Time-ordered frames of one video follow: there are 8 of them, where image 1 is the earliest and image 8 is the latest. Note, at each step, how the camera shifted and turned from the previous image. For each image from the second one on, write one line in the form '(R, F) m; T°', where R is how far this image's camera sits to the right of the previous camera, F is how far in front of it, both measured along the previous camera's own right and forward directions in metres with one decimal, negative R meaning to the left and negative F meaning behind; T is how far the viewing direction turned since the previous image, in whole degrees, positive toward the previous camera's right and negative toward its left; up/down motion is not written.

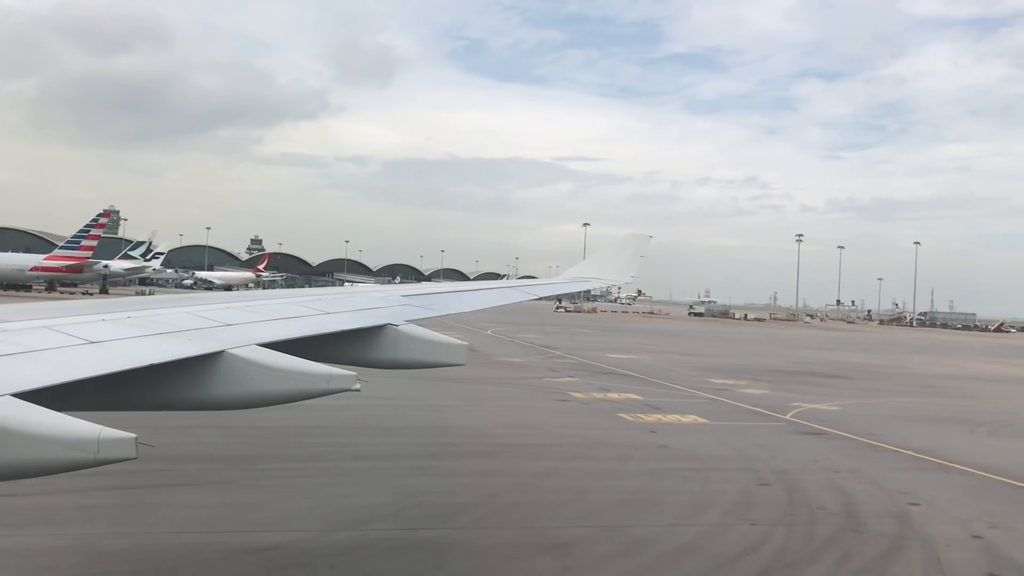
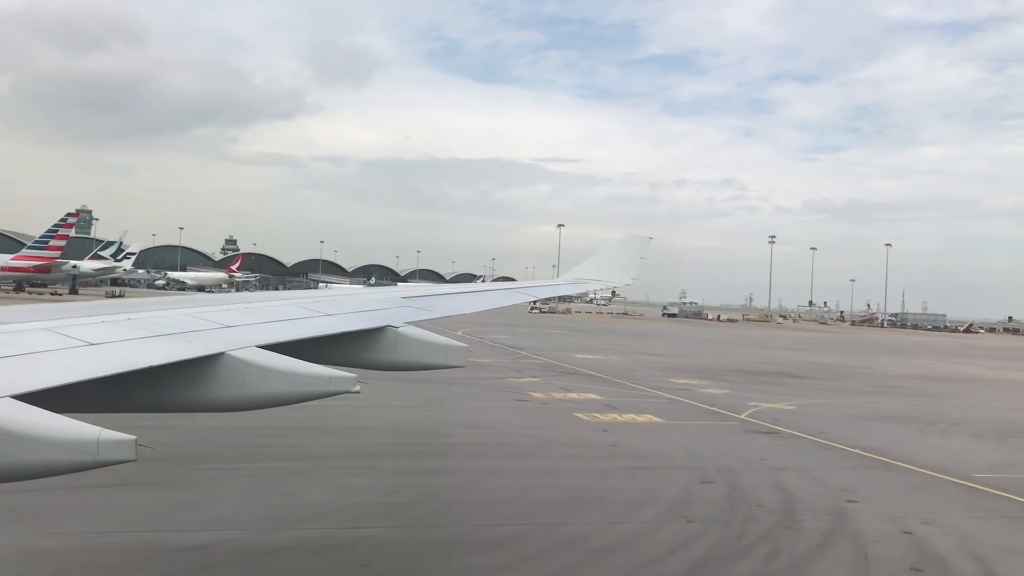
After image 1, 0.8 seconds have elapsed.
(+0.4, 0.0) m; +1°
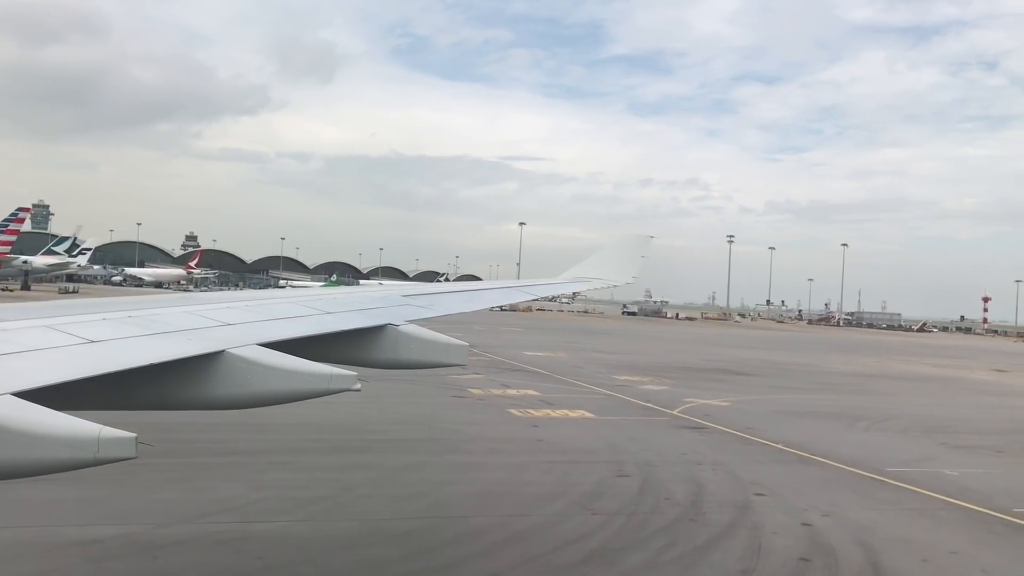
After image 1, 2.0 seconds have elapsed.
(+0.5, -0.1) m; +2°
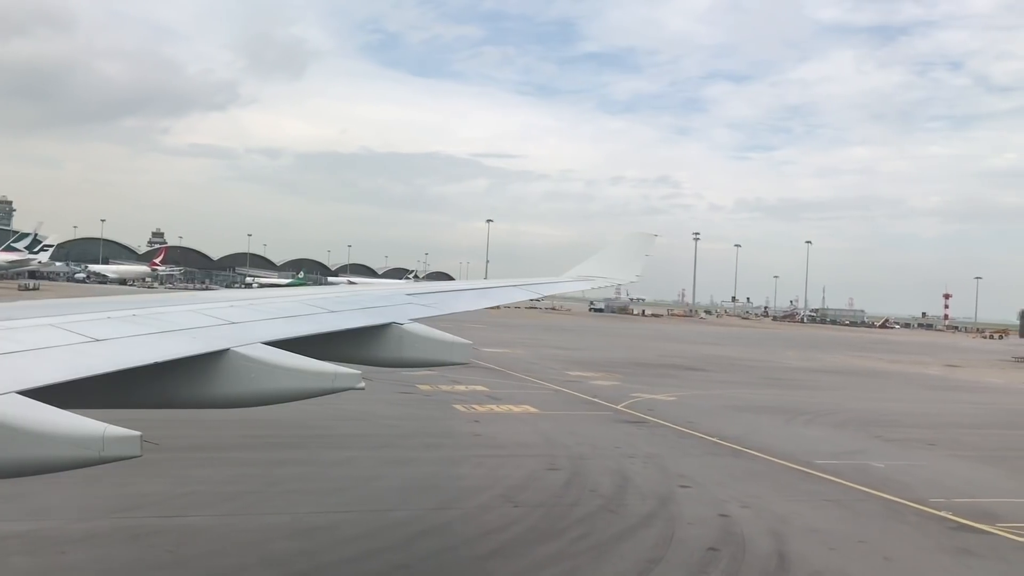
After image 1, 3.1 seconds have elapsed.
(+0.4, -0.1) m; +2°
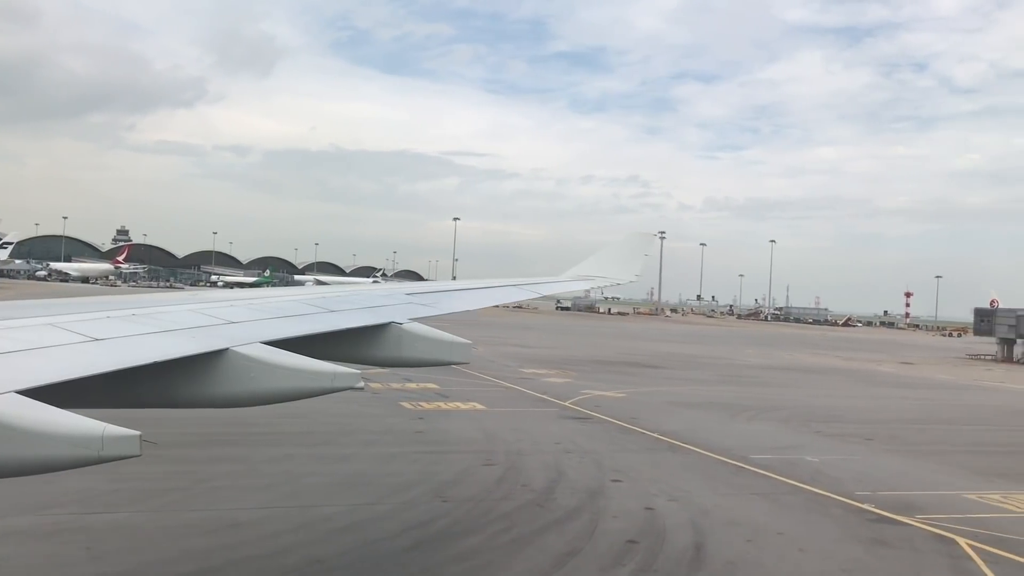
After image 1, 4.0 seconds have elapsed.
(+0.4, -0.1) m; +2°
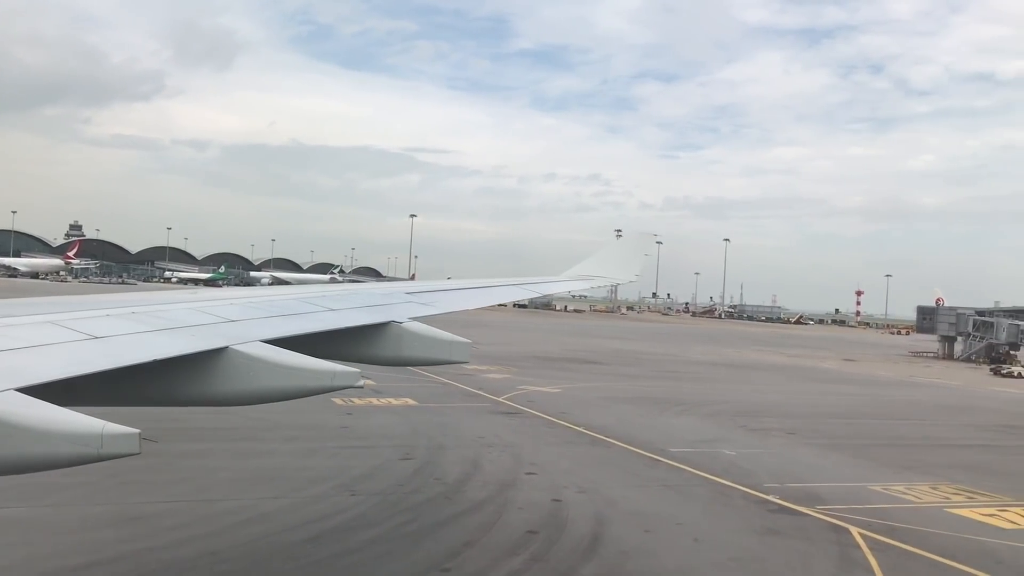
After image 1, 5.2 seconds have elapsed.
(+0.5, -0.1) m; +2°
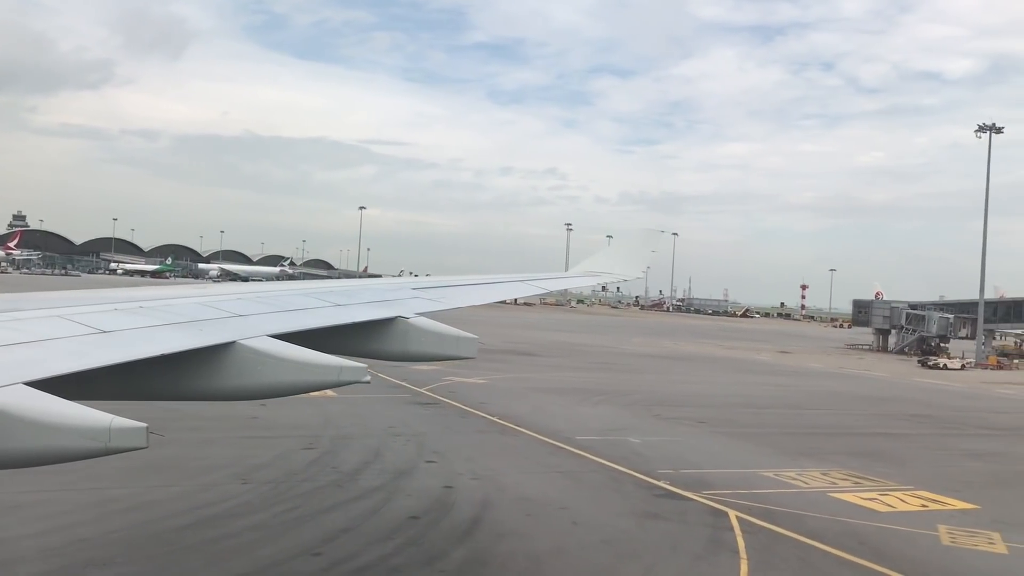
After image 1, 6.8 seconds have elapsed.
(+0.6, -0.1) m; +3°
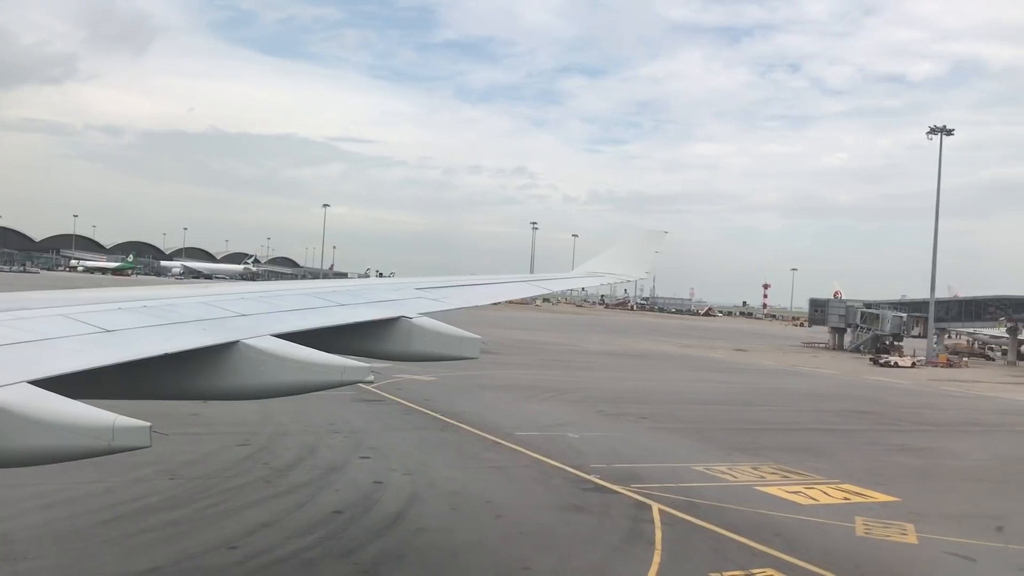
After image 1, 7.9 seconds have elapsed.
(+0.4, -0.1) m; +2°
